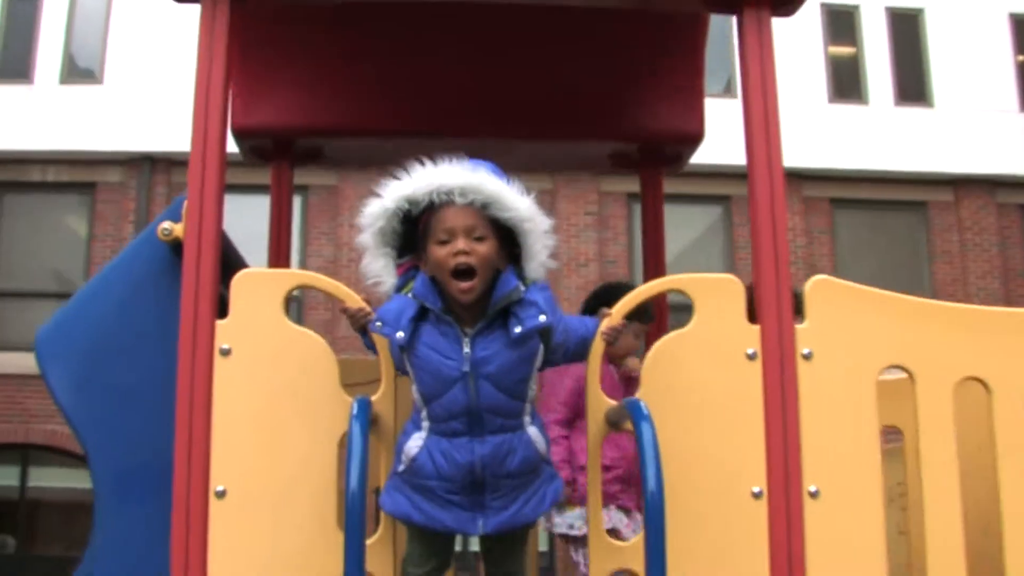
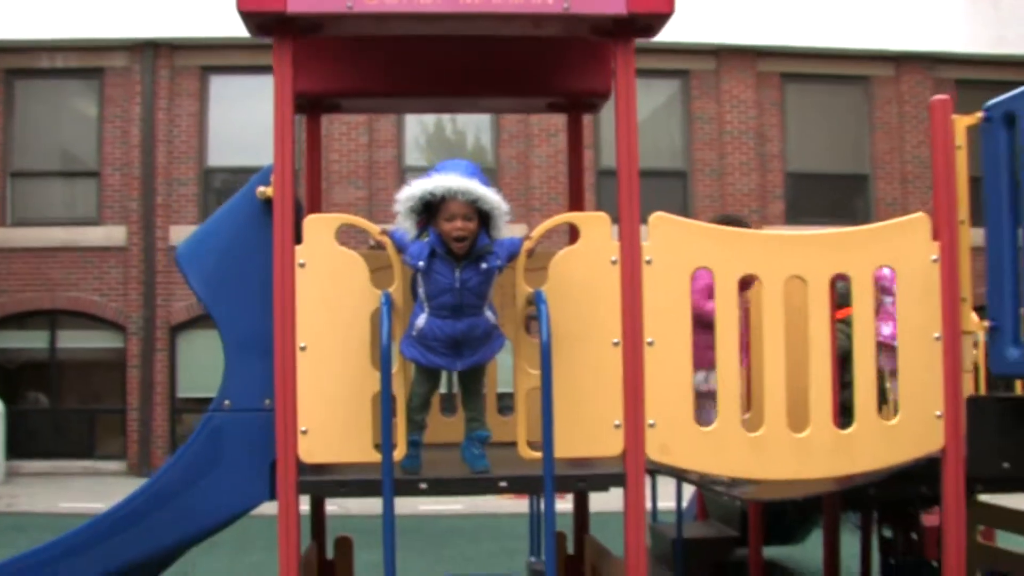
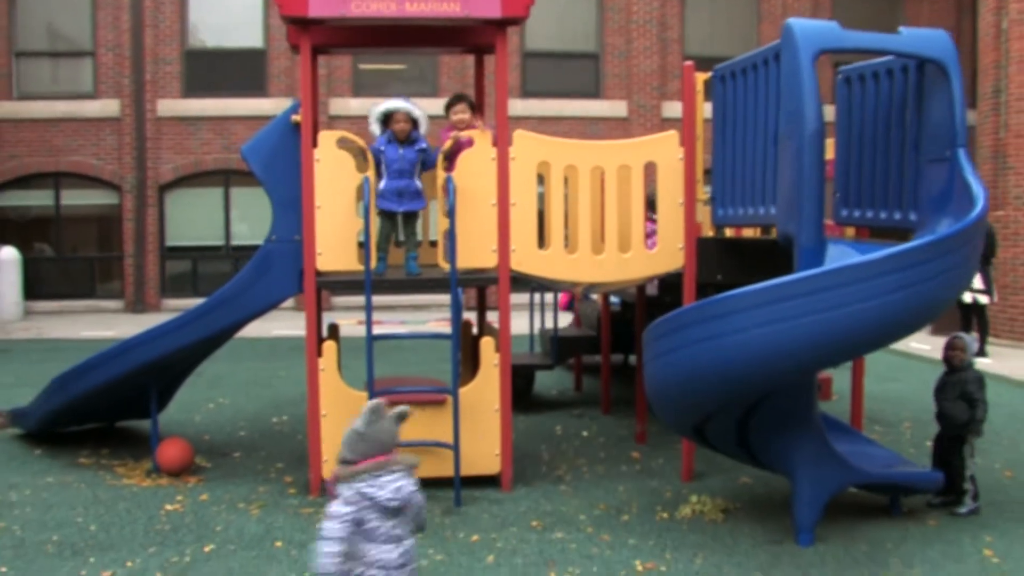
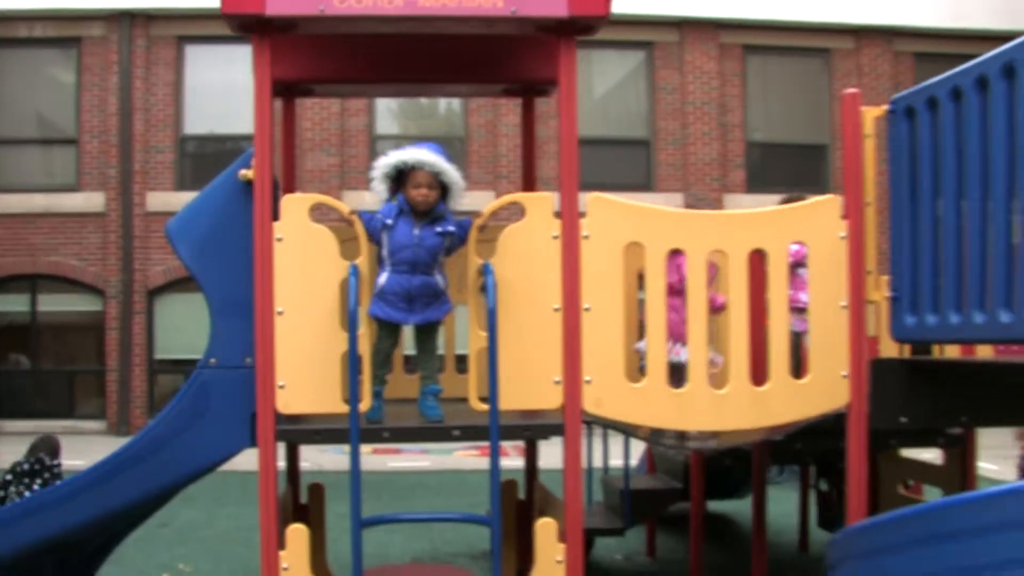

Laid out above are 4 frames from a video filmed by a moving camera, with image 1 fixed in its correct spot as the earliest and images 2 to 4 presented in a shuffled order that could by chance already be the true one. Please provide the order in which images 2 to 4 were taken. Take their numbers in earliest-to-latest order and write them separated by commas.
2, 4, 3
